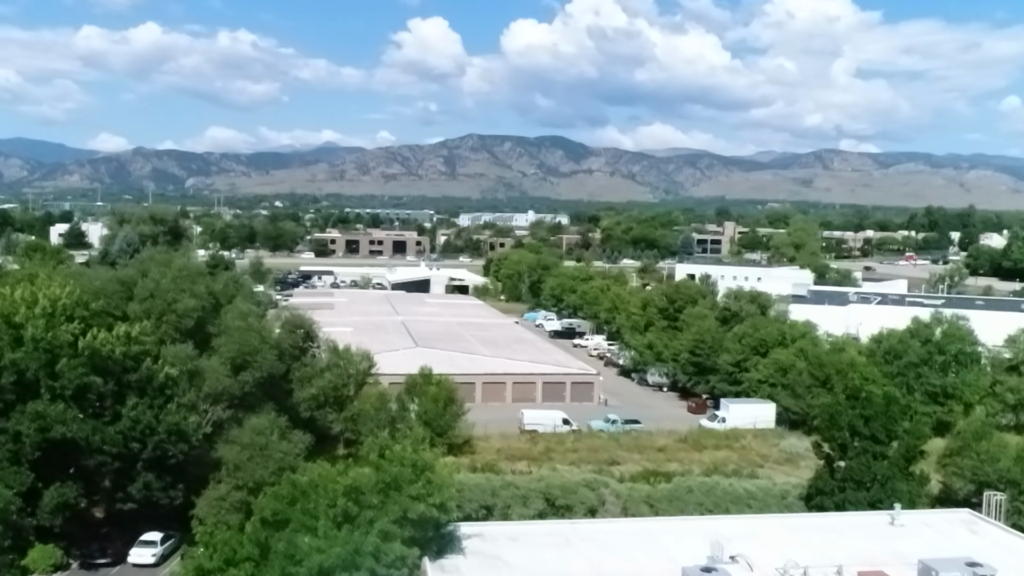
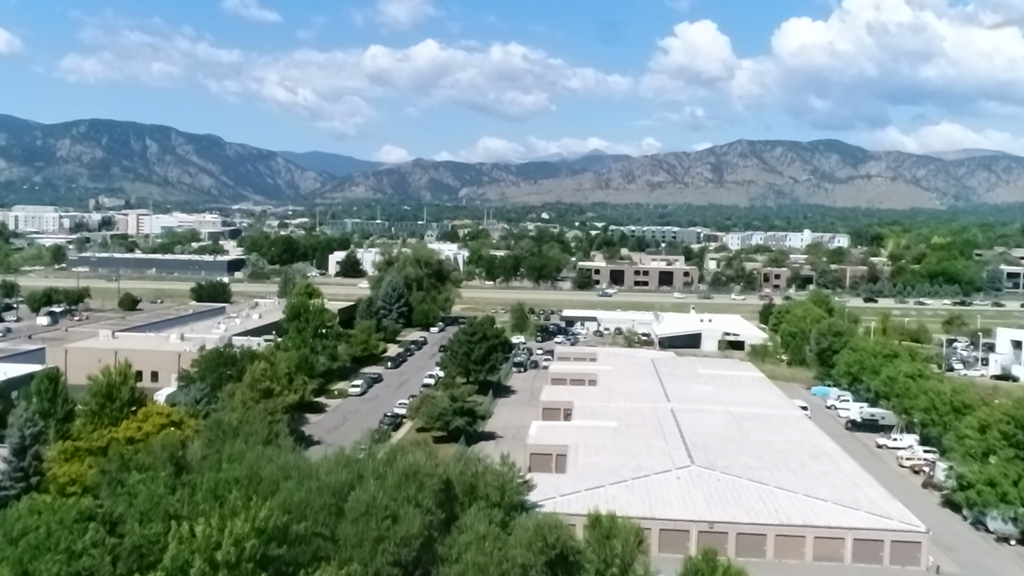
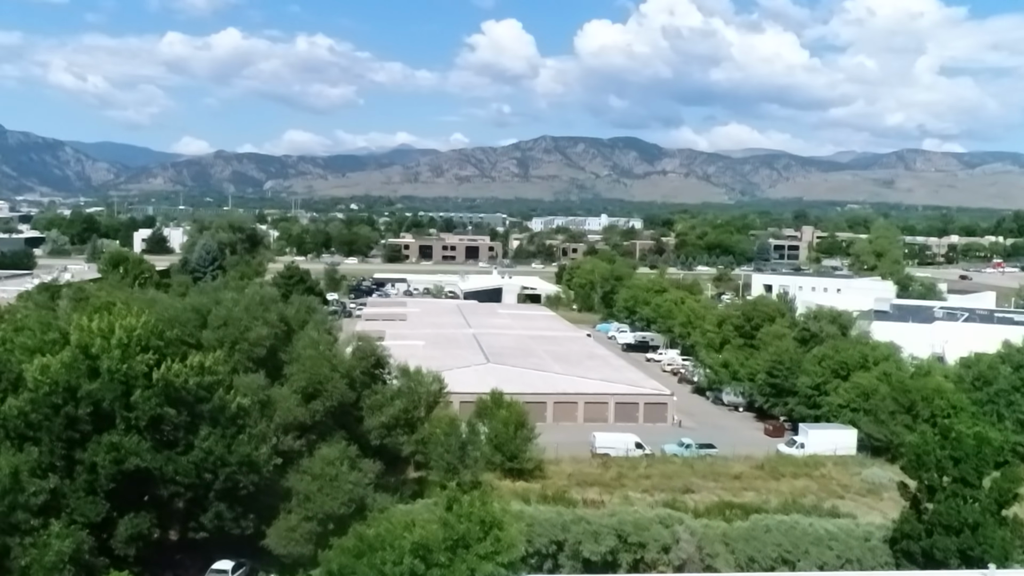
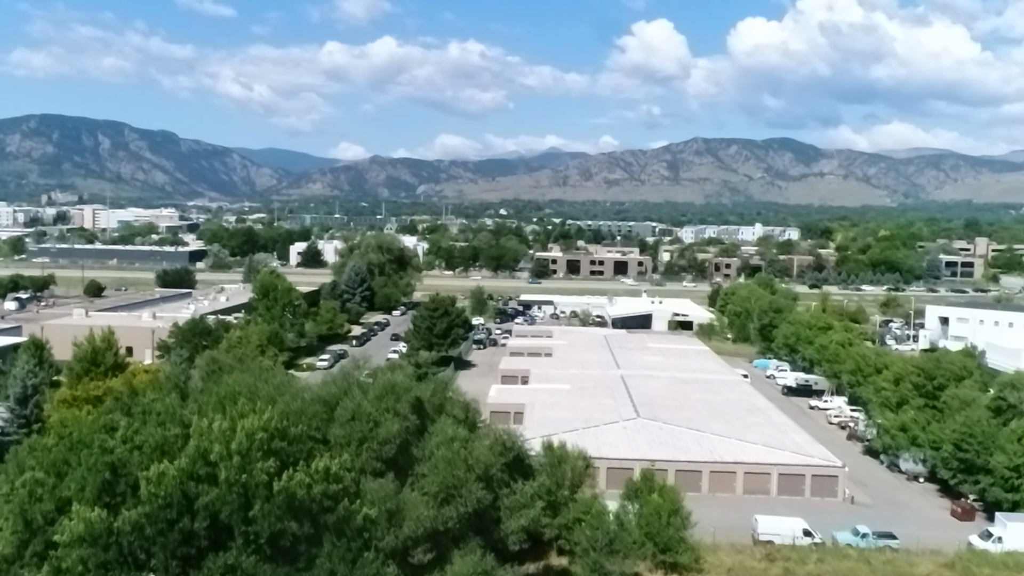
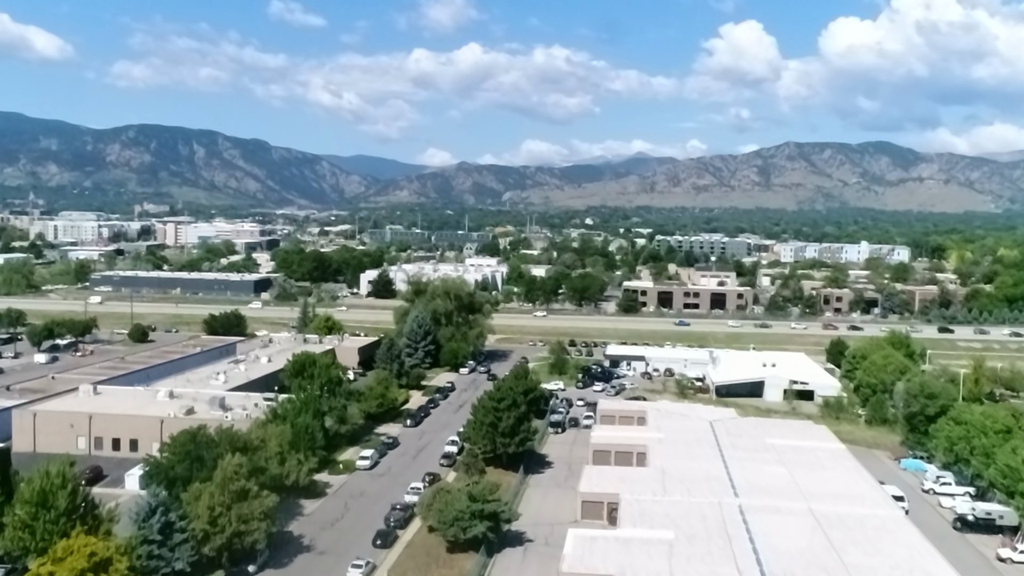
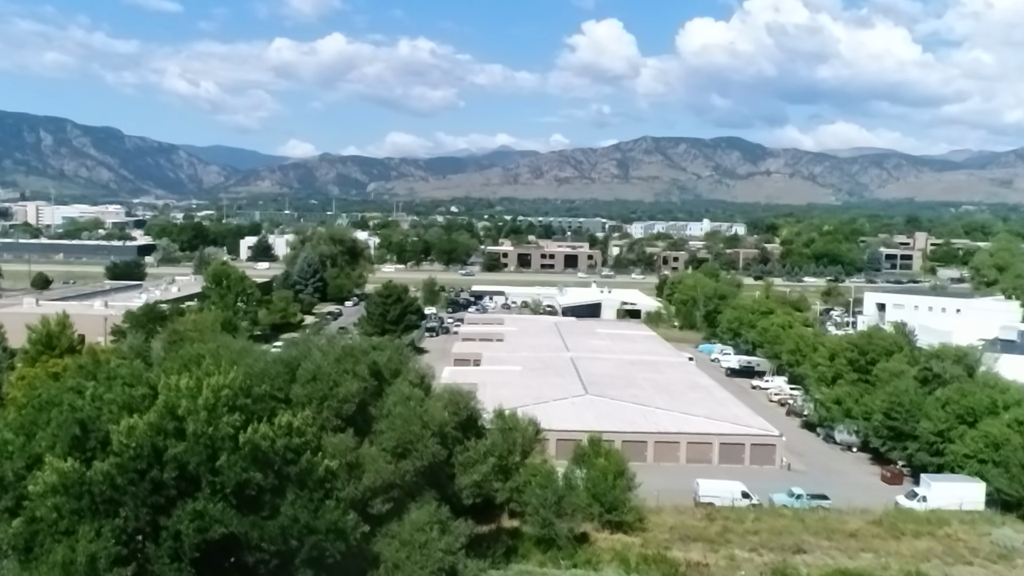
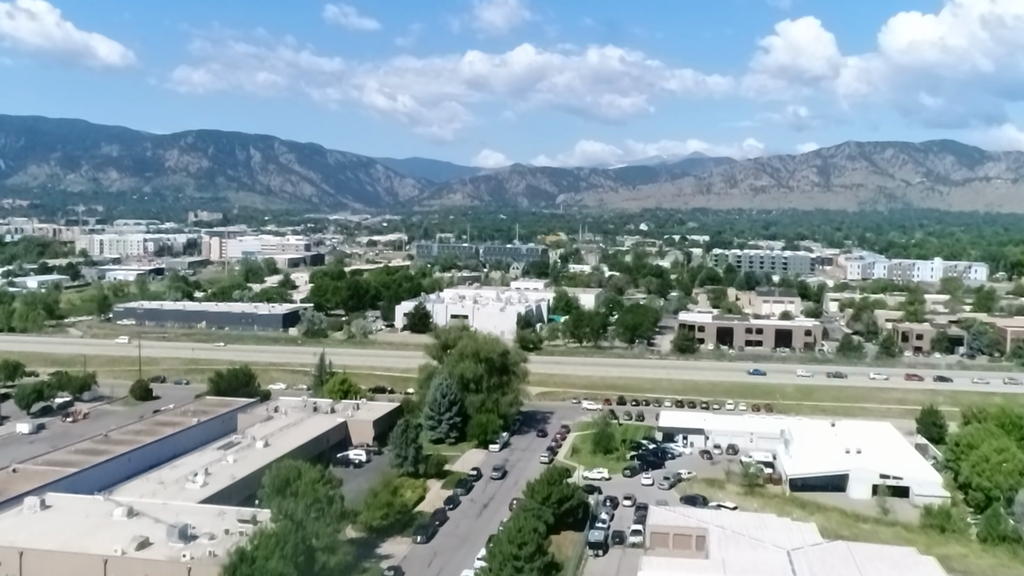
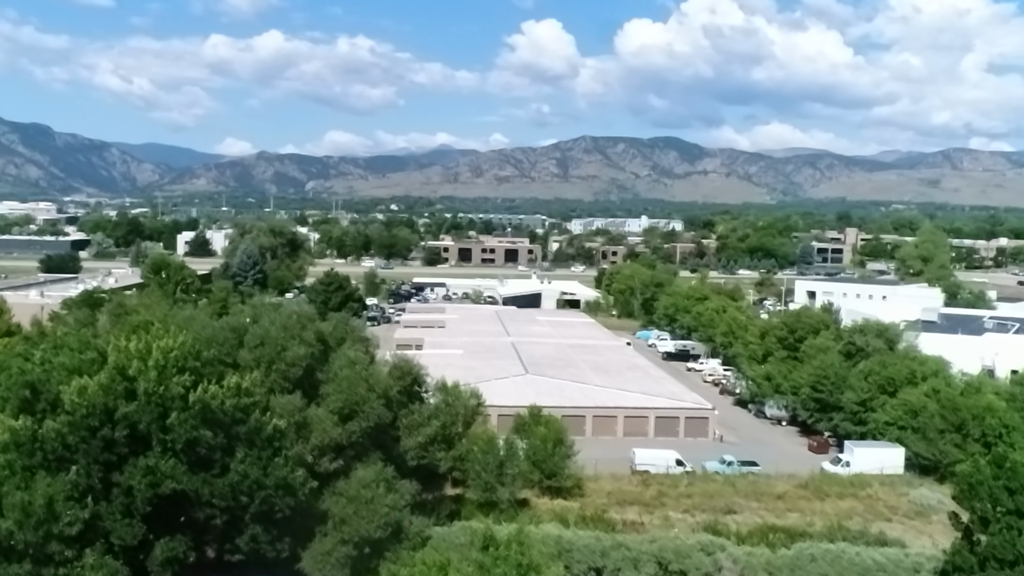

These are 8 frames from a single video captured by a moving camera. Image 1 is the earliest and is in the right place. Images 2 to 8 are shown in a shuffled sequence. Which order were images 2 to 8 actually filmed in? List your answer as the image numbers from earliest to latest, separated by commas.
3, 8, 6, 4, 2, 5, 7
